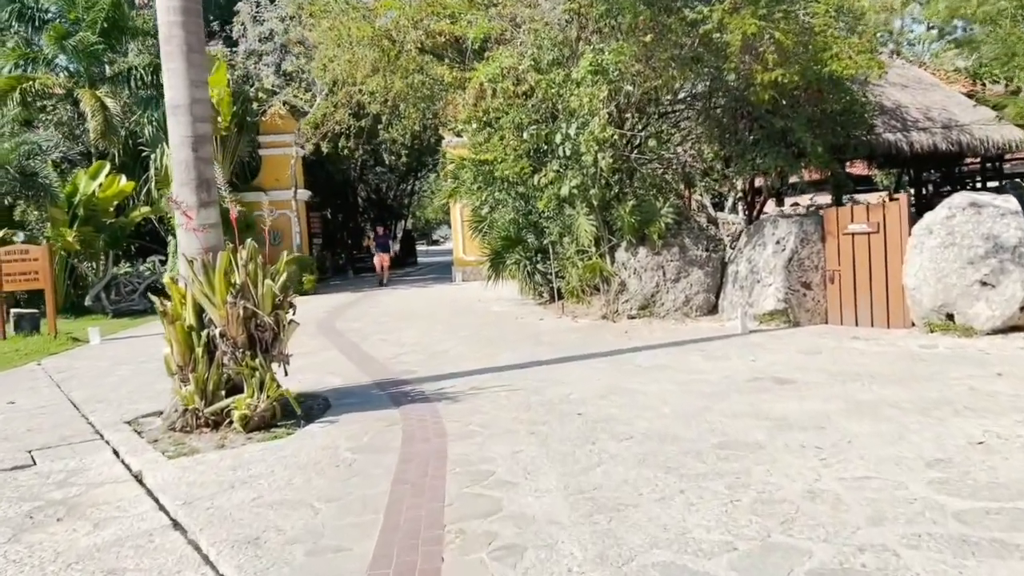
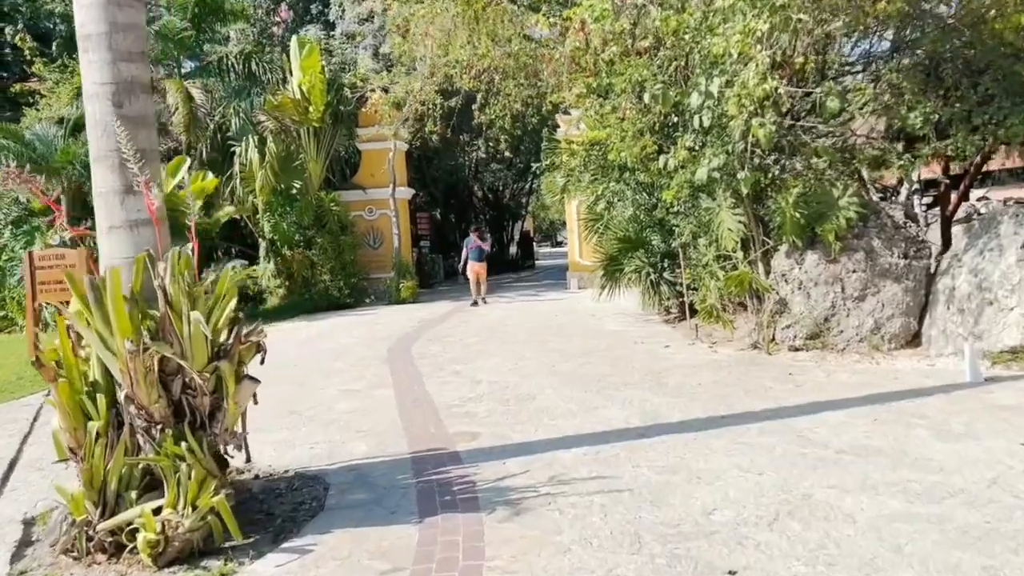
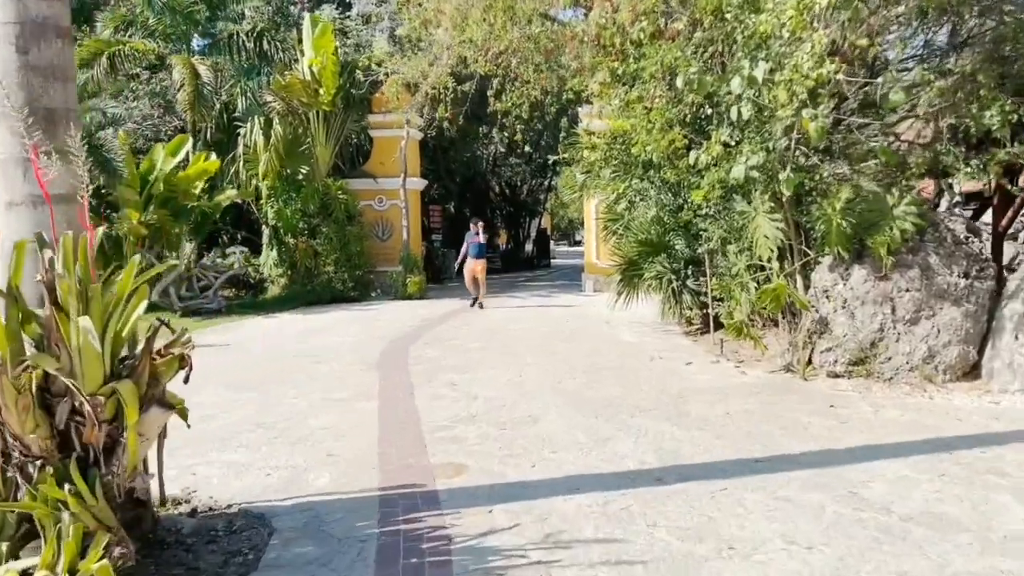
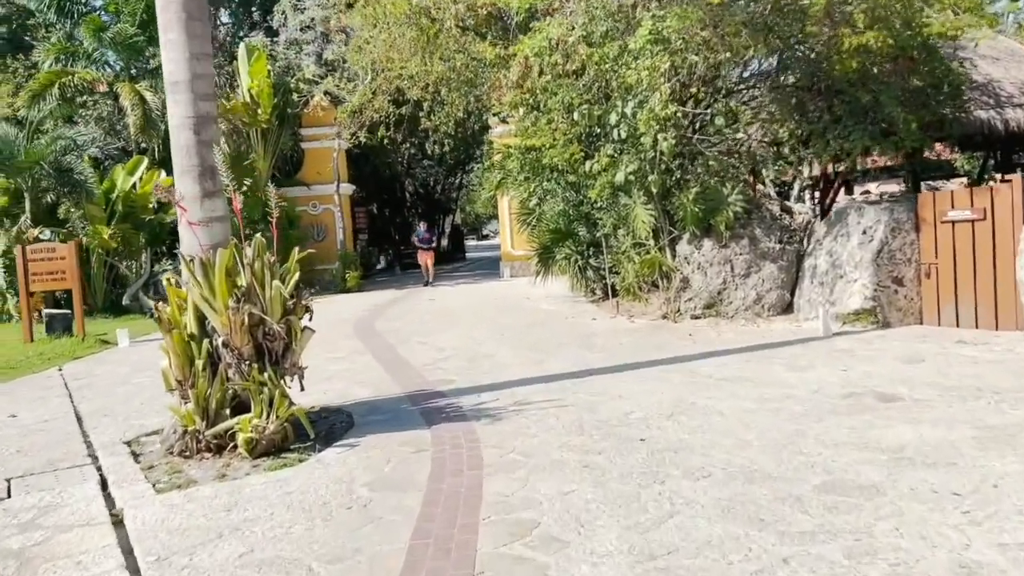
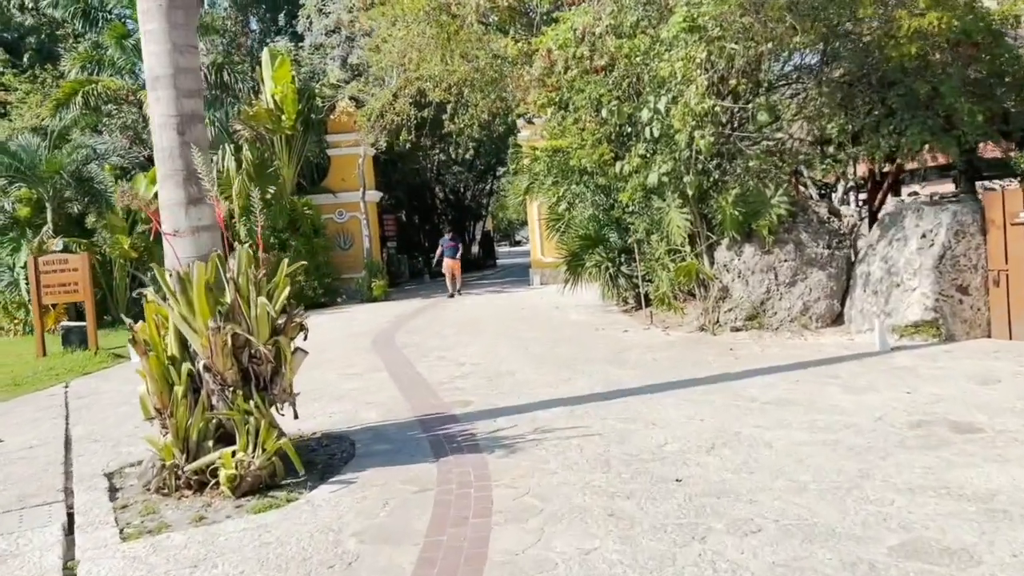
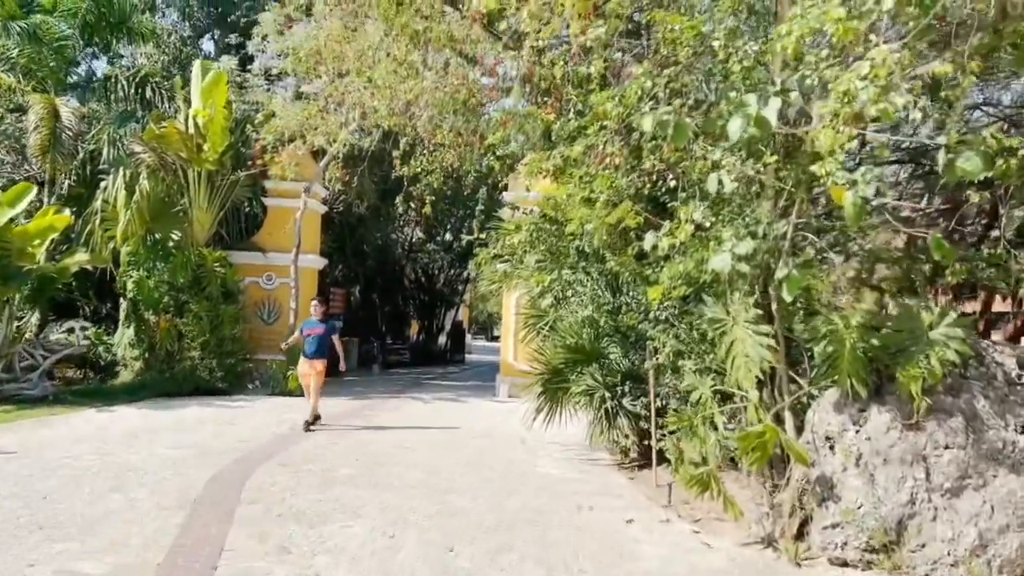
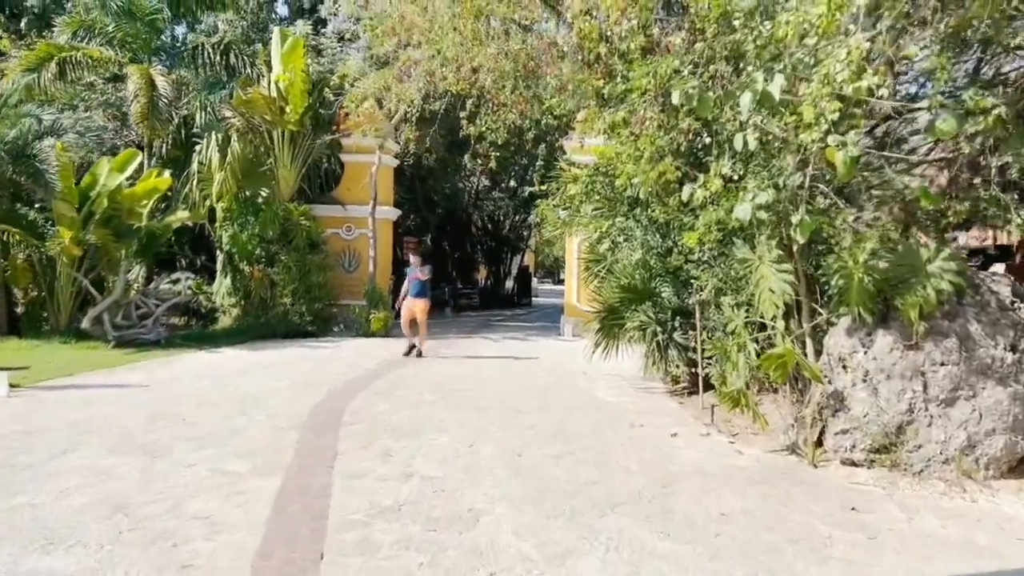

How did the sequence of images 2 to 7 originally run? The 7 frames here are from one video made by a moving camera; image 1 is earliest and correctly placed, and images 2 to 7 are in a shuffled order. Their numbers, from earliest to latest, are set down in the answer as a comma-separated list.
4, 5, 2, 3, 7, 6
